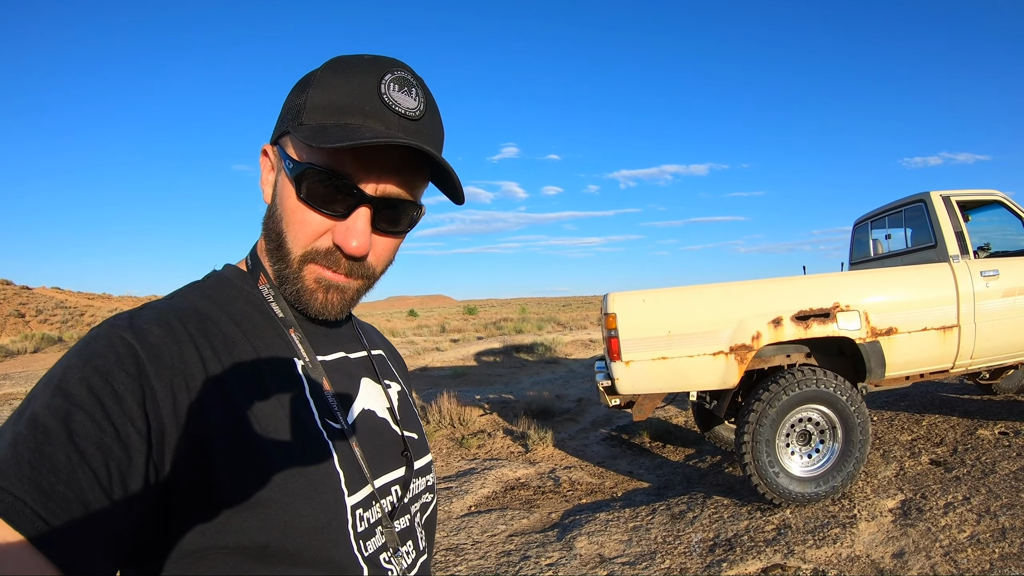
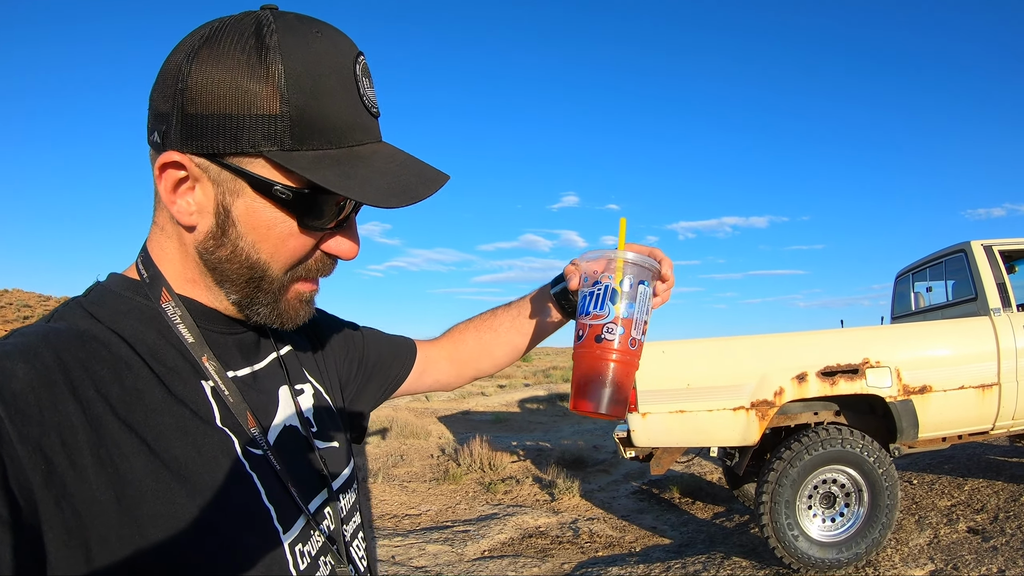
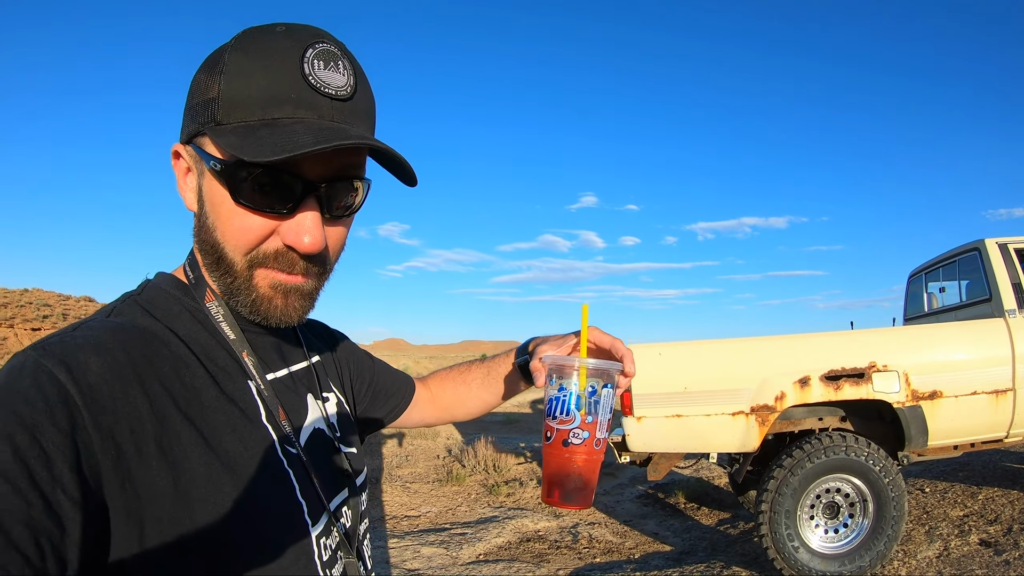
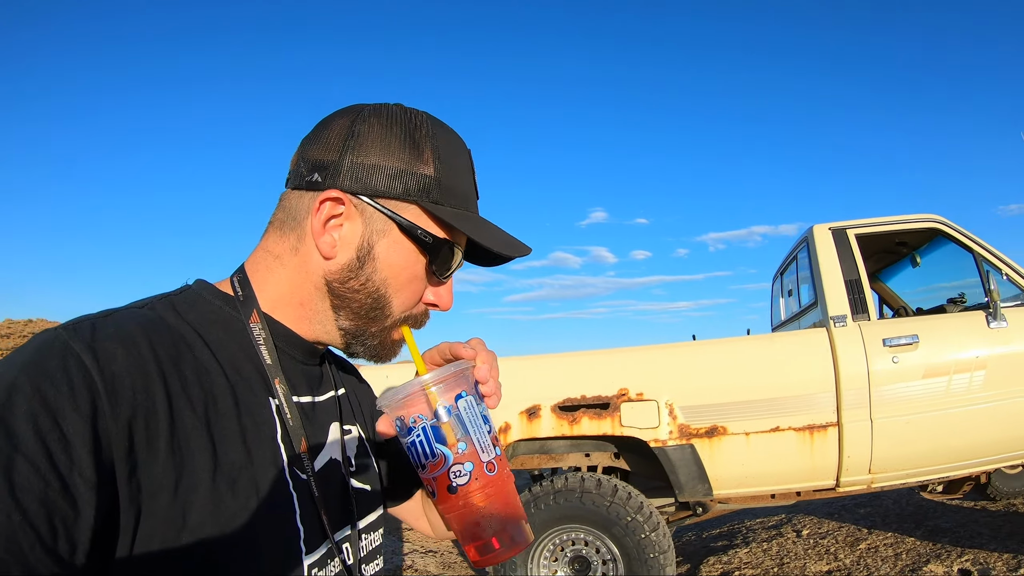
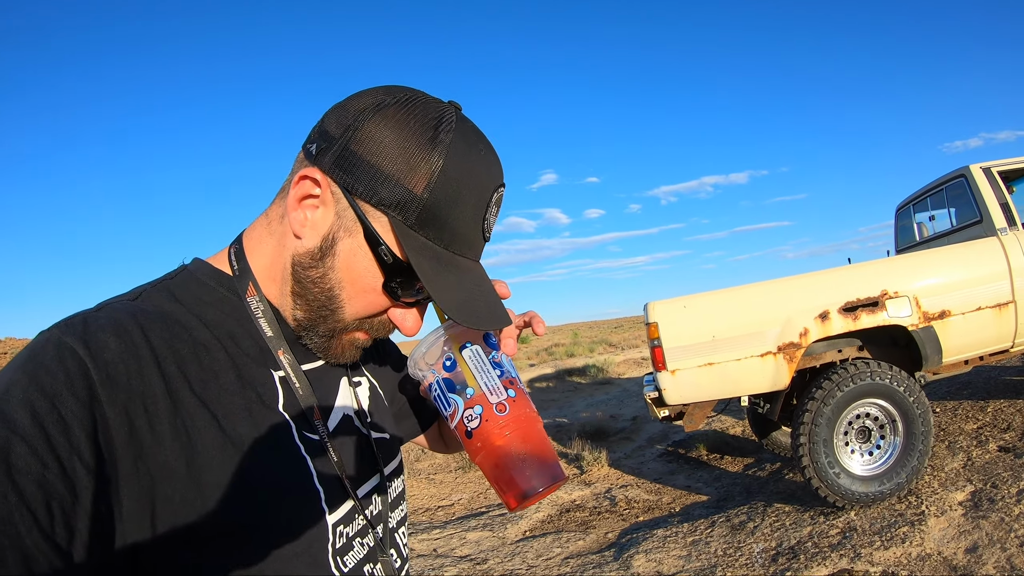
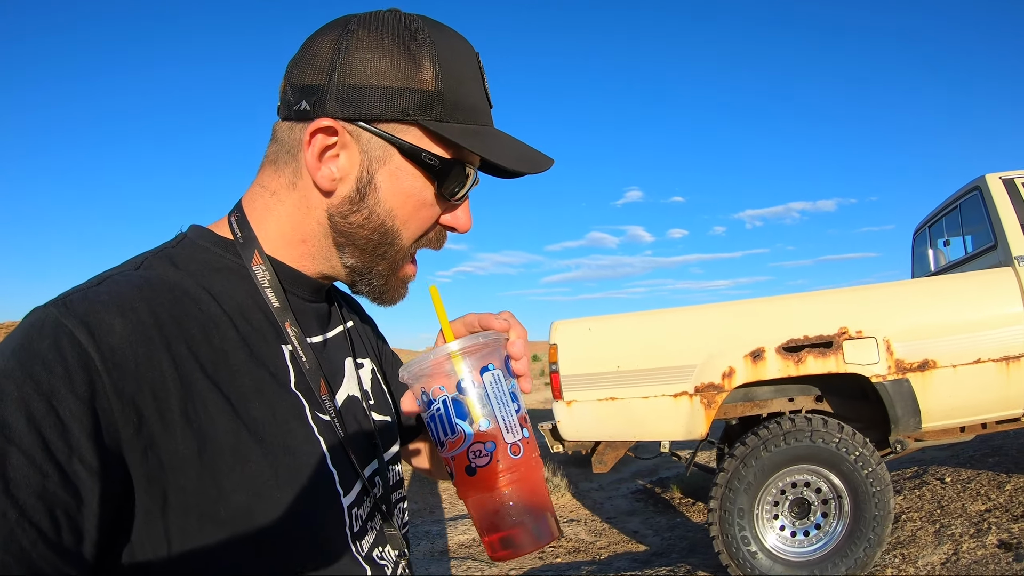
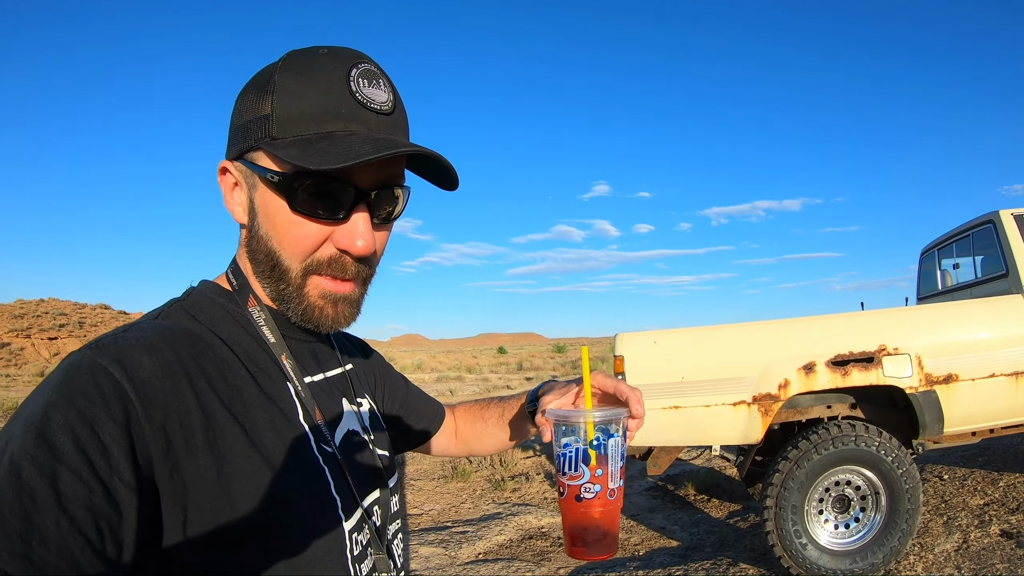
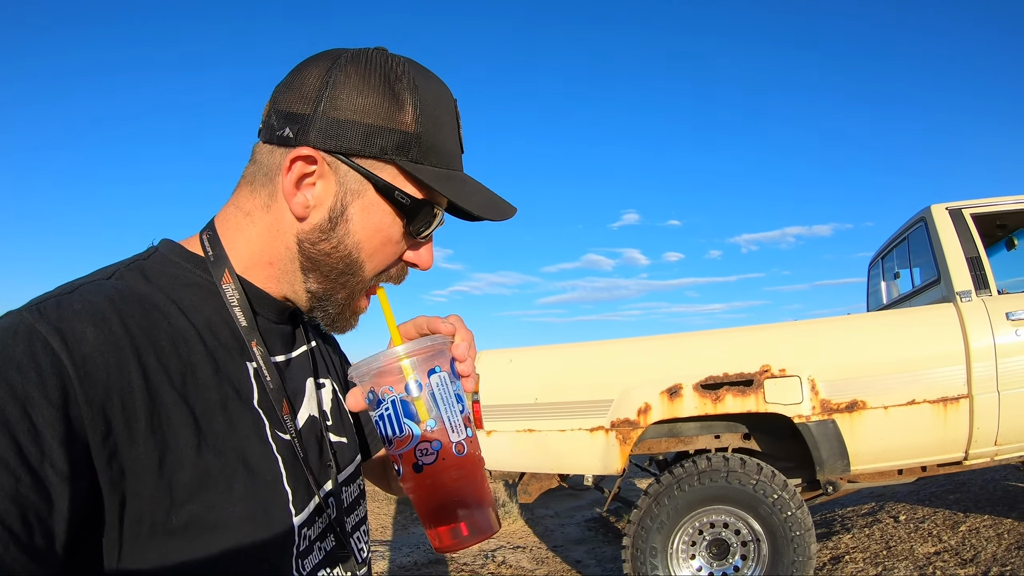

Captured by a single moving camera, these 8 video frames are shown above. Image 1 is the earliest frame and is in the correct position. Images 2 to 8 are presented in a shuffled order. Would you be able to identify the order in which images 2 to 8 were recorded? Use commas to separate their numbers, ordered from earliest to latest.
5, 2, 3, 7, 6, 8, 4
